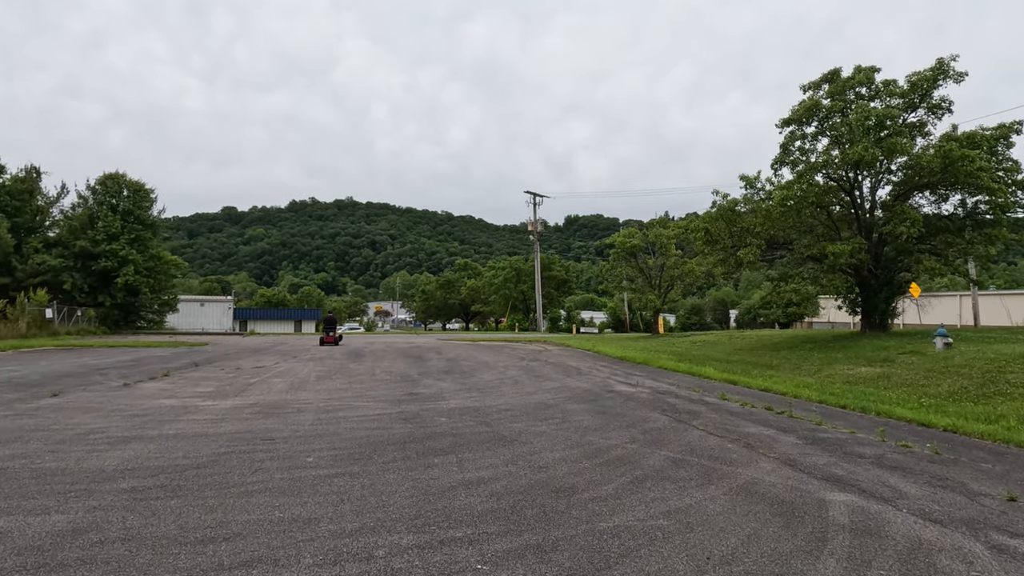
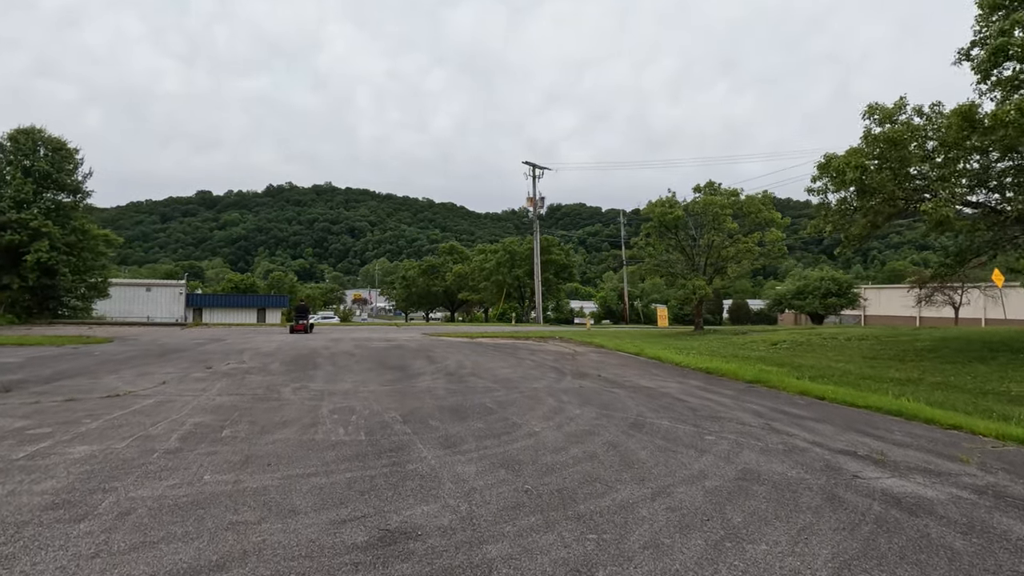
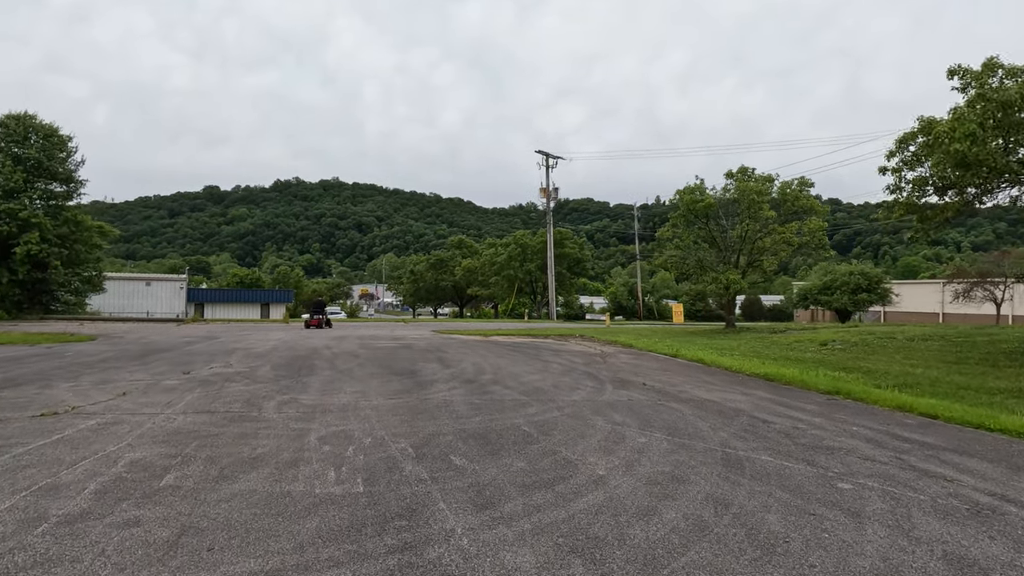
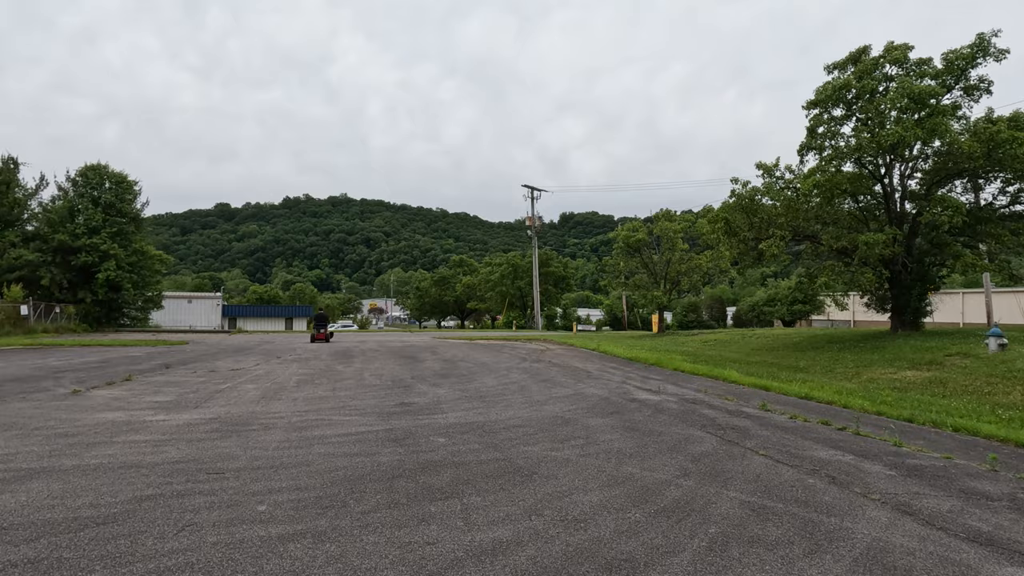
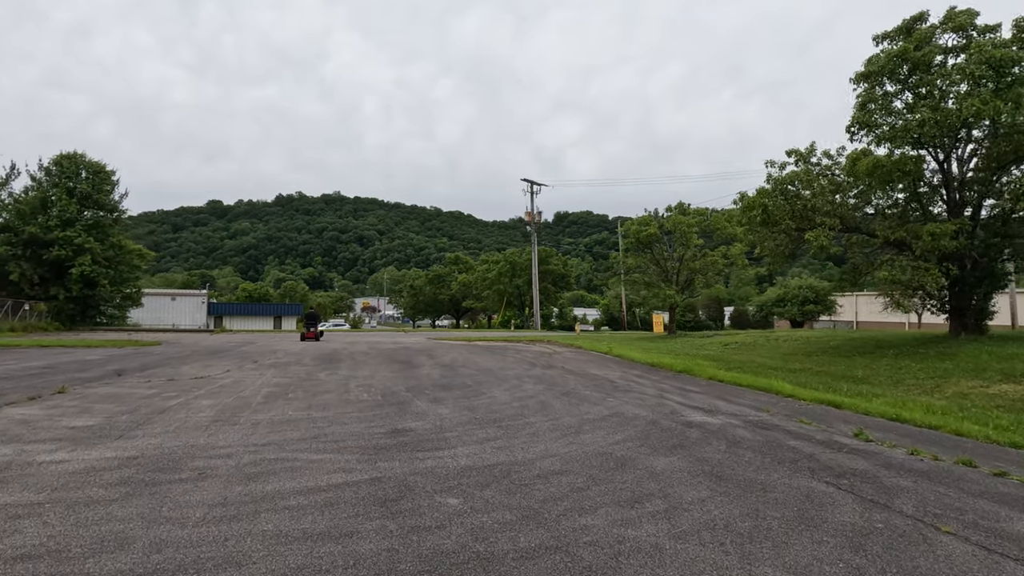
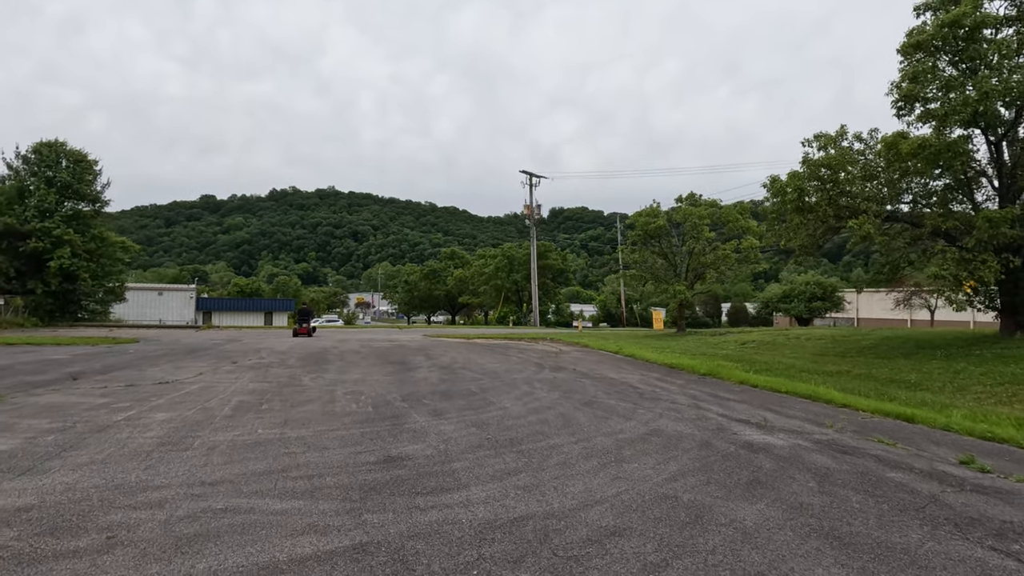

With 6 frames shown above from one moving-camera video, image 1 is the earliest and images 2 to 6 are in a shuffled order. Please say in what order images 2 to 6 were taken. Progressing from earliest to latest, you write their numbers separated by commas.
4, 5, 6, 2, 3
